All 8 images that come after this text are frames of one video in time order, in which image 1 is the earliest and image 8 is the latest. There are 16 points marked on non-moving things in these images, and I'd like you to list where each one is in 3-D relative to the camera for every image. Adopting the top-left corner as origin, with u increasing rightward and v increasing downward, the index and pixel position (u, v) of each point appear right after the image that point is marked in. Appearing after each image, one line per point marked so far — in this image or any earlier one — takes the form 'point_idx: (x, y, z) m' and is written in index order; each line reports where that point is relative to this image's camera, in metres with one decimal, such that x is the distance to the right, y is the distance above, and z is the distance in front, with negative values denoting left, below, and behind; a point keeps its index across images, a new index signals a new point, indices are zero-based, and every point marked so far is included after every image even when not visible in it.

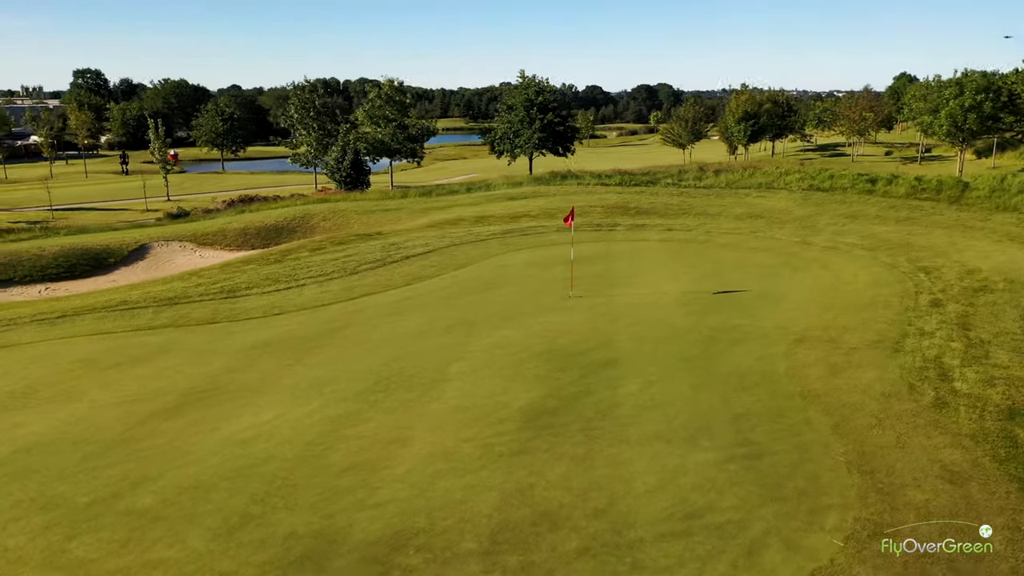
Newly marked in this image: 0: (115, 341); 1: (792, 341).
0: (-9.0, -1.2, +19.1) m
1: (+5.9, -1.1, +17.2) m
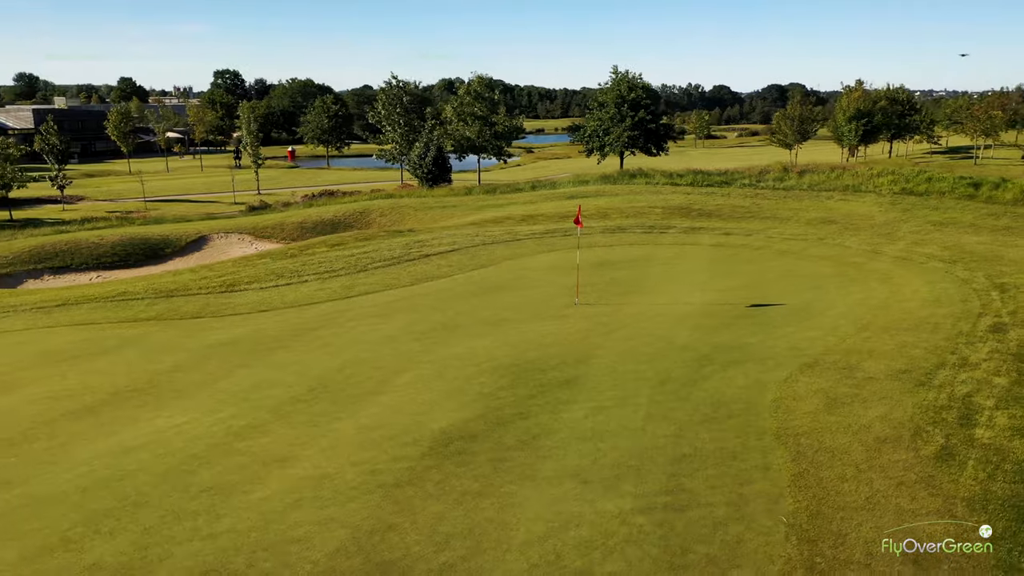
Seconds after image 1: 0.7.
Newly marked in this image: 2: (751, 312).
0: (-9.3, -1.0, +18.7) m
1: (+5.1, -1.4, +14.7) m
2: (+5.4, -0.5, +18.6) m
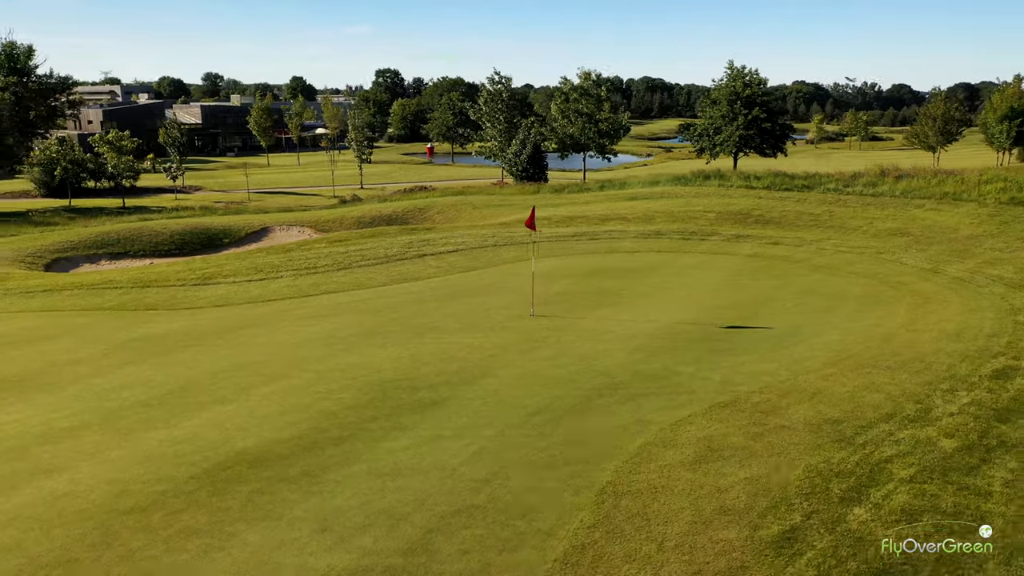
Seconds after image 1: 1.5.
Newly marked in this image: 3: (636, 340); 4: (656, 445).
0: (-10.4, -0.7, +18.9) m
1: (+2.9, -1.7, +12.2) m
2: (+4.0, -0.9, +16.0) m
3: (+2.4, -1.0, +15.6) m
4: (+1.9, -2.1, +10.8) m
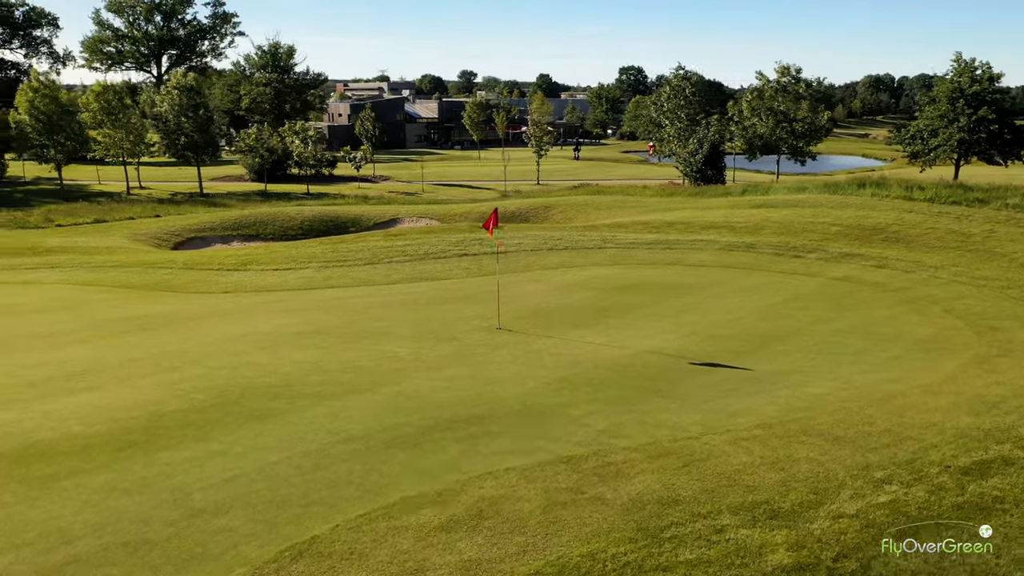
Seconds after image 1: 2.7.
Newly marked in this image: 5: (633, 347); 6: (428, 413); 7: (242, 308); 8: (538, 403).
0: (-10.3, -0.1, +20.3) m
1: (+0.4, -2.1, +10.0) m
2: (+2.6, -1.3, +13.3) m
3: (+0.9, -1.3, +13.4) m
4: (-1.0, -2.3, +9.0) m
5: (+2.2, -1.0, +14.7) m
6: (-1.1, -1.8, +11.6) m
7: (-5.8, -0.4, +17.9) m
8: (+0.4, -1.7, +11.8) m
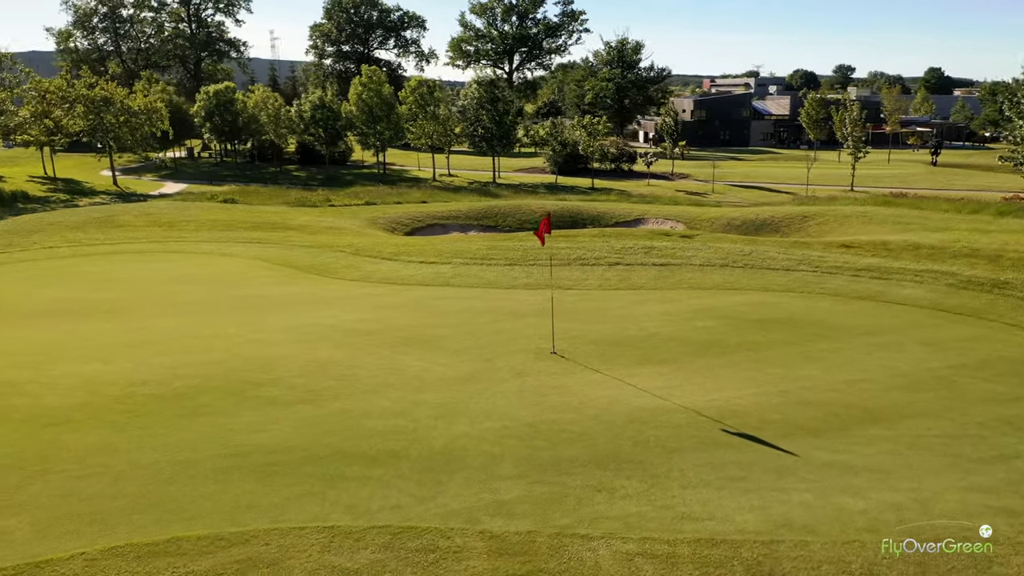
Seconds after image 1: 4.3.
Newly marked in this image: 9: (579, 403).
0: (-6.6, +0.5, +21.8) m
1: (-1.3, -2.3, +8.1) m
2: (+2.1, -1.9, +10.2) m
3: (+0.6, -1.7, +11.0) m
4: (-3.0, -2.4, +7.7) m
5: (+2.3, -1.6, +11.7) m
6: (-2.0, -1.9, +10.2) m
7: (-3.5, -0.2, +17.8) m
8: (-0.5, -1.9, +9.8) m
9: (+0.9, -1.6, +11.5) m
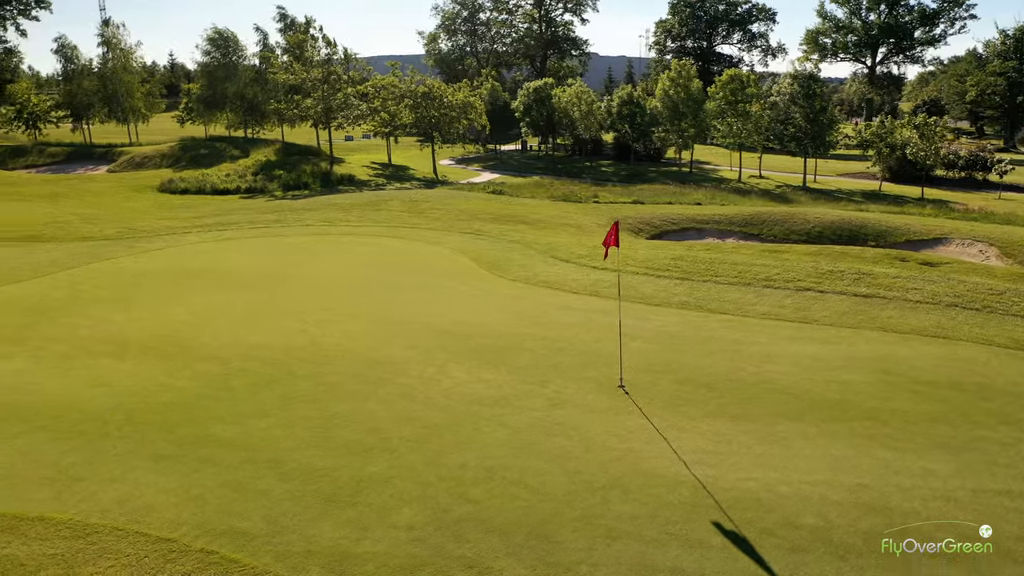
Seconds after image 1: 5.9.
0: (-1.6, +0.8, +21.9) m
1: (-2.7, -2.3, +7.3) m
2: (+1.3, -2.3, +7.8) m
3: (+0.3, -1.9, +9.2) m
4: (-4.4, -2.3, +7.7) m
5: (+2.1, -2.0, +9.1) m
6: (-2.5, -1.9, +9.6) m
7: (-0.5, -0.2, +17.1) m
8: (-1.3, -2.1, +8.6) m
9: (+0.8, -1.9, +9.5) m
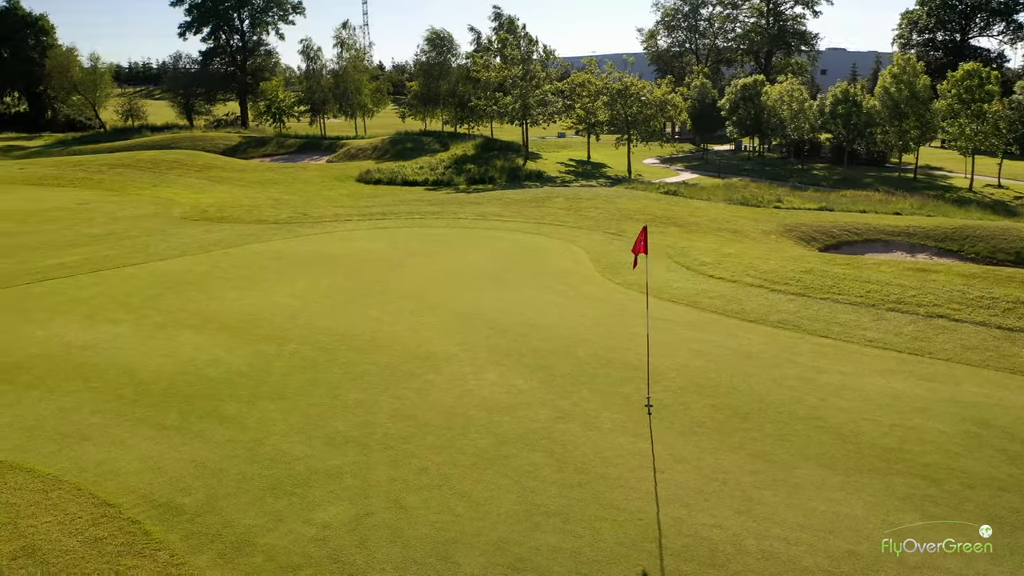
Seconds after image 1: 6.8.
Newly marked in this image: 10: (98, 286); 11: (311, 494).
0: (+1.6, +0.8, +21.4) m
1: (-3.5, -2.2, +7.7) m
2: (+0.5, -2.4, +7.1) m
3: (-0.1, -2.0, +8.7) m
4: (-5.1, -2.0, +8.5) m
5: (+1.6, -2.2, +8.1) m
6: (-2.7, -1.7, +9.8) m
7: (+1.3, -0.3, +16.5) m
8: (-1.8, -2.0, +8.5) m
9: (+0.4, -1.9, +8.8) m
10: (-8.7, +0.1, +17.5) m
11: (-1.9, -2.0, +8.2) m
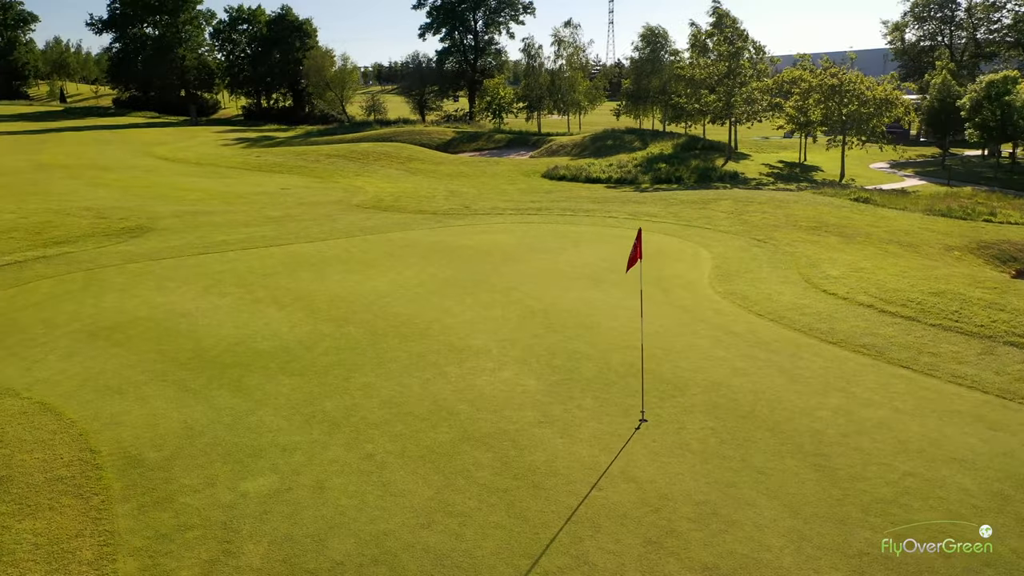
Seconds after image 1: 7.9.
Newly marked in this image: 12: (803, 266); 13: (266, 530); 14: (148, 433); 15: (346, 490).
0: (+4.6, +0.6, +20.4) m
1: (-4.3, -1.9, +8.7) m
2: (-0.7, -2.3, +7.0) m
3: (-0.8, -1.9, +8.7) m
4: (-5.6, -1.6, +9.9) m
5: (+0.7, -2.2, +7.7) m
6: (-2.9, -1.5, +10.4) m
7: (+2.9, -0.4, +15.8) m
8: (-2.5, -1.8, +9.0) m
9: (-0.2, -1.9, +8.7) m
10: (-6.4, +0.6, +19.5) m
11: (-2.6, -1.9, +8.8) m
12: (+6.8, +0.4, +19.1) m
13: (-2.1, -2.2, +7.5) m
14: (-4.1, -1.7, +9.6) m
15: (-1.5, -2.0, +8.2) m
